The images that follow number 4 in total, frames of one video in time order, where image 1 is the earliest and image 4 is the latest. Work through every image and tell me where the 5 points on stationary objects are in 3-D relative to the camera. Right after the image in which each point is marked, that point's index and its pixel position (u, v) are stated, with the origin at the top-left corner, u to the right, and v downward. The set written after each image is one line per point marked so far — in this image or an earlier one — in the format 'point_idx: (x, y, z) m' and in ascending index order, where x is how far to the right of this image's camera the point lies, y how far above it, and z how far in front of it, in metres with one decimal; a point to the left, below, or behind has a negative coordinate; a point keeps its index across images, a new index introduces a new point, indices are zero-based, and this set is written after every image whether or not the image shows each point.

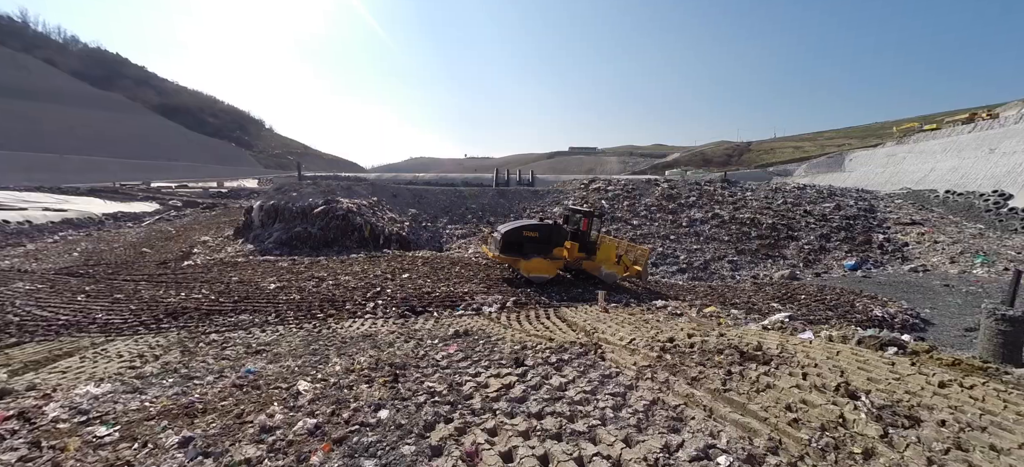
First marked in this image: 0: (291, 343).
0: (-2.6, -1.3, +4.9) m
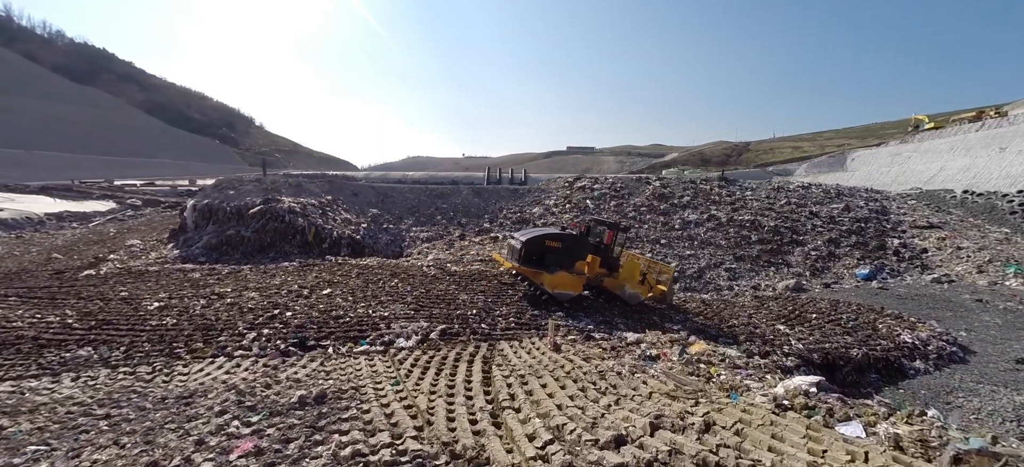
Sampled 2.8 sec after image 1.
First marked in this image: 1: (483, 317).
0: (-3.5, -1.4, +3.3) m
1: (-0.4, -1.1, +5.6) m
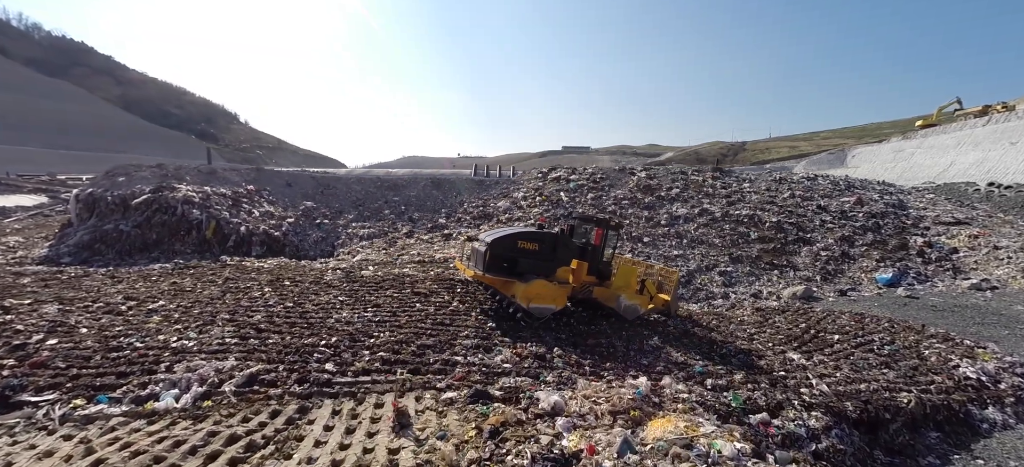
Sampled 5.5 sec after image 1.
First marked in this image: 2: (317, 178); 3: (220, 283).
0: (-4.5, -1.3, +1.3) m
1: (-1.5, -1.0, +3.6) m
2: (-5.9, +1.7, +12.6) m
3: (-4.1, -0.7, +5.8) m
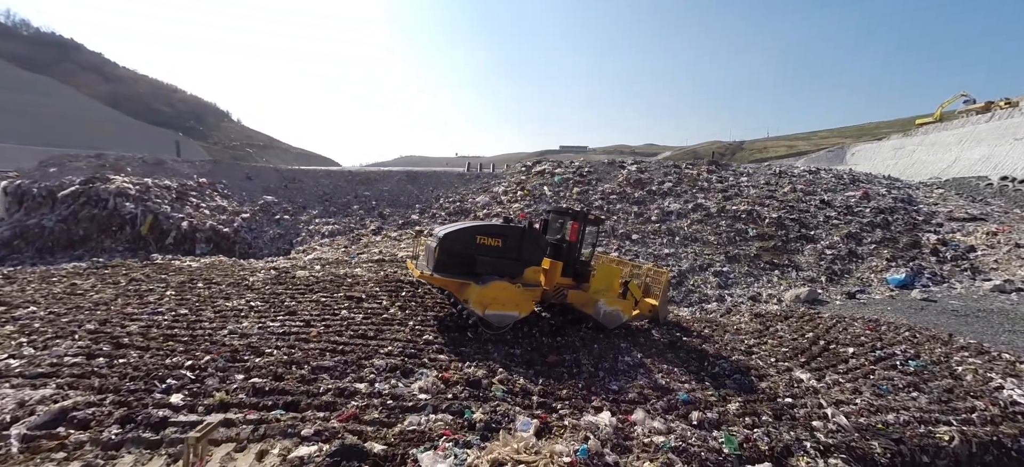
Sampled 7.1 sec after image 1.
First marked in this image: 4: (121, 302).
0: (-5.1, -1.2, +0.4) m
1: (-2.0, -0.9, +2.7) m
2: (-6.5, +1.7, +11.7) m
3: (-4.6, -0.6, +4.9) m
4: (-4.0, -0.7, +4.3) m
